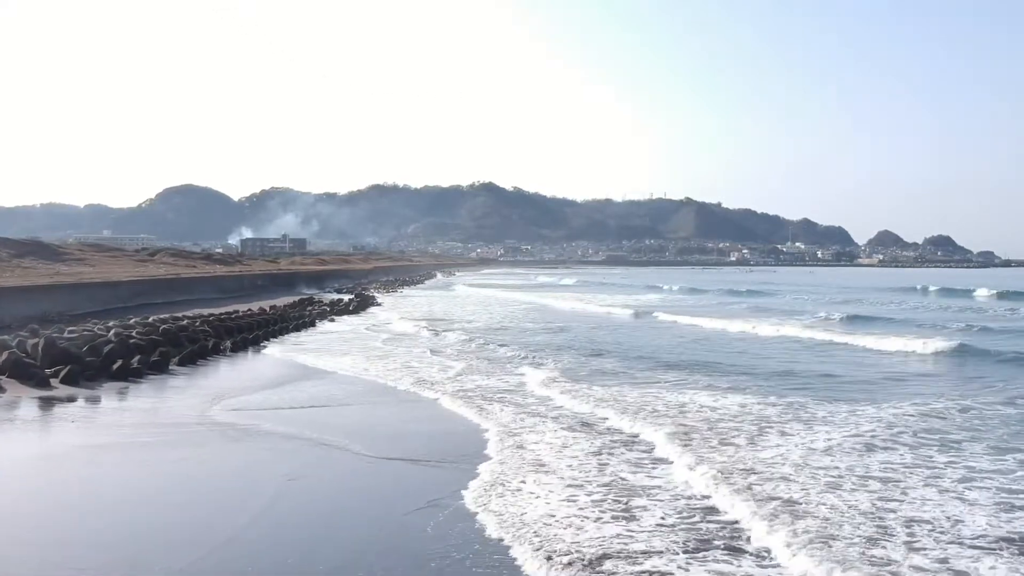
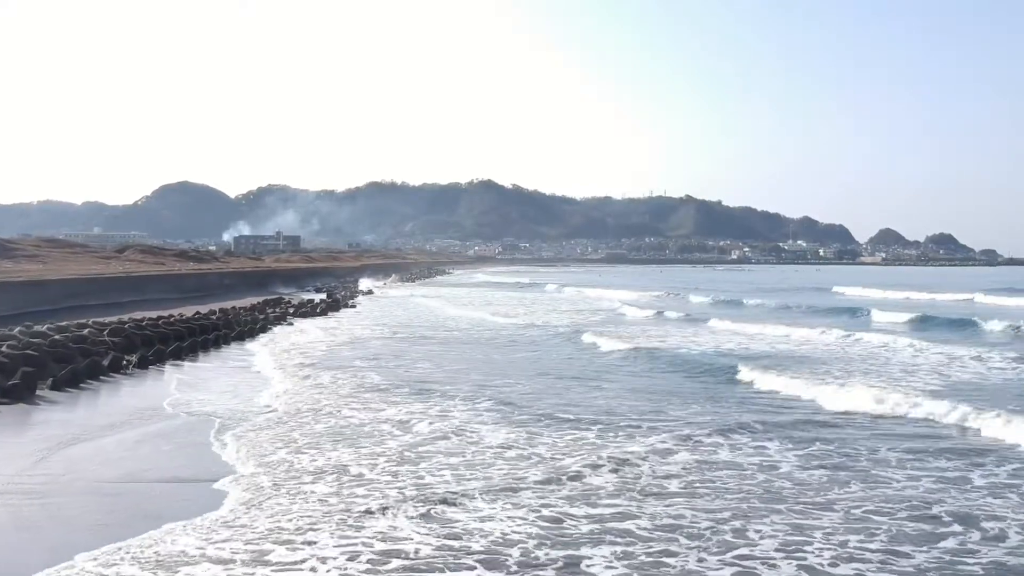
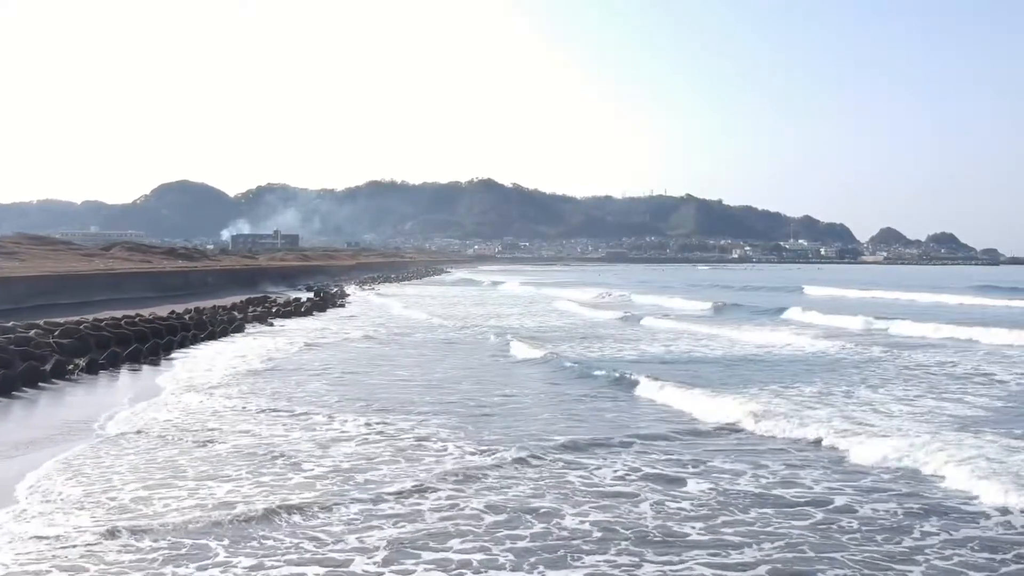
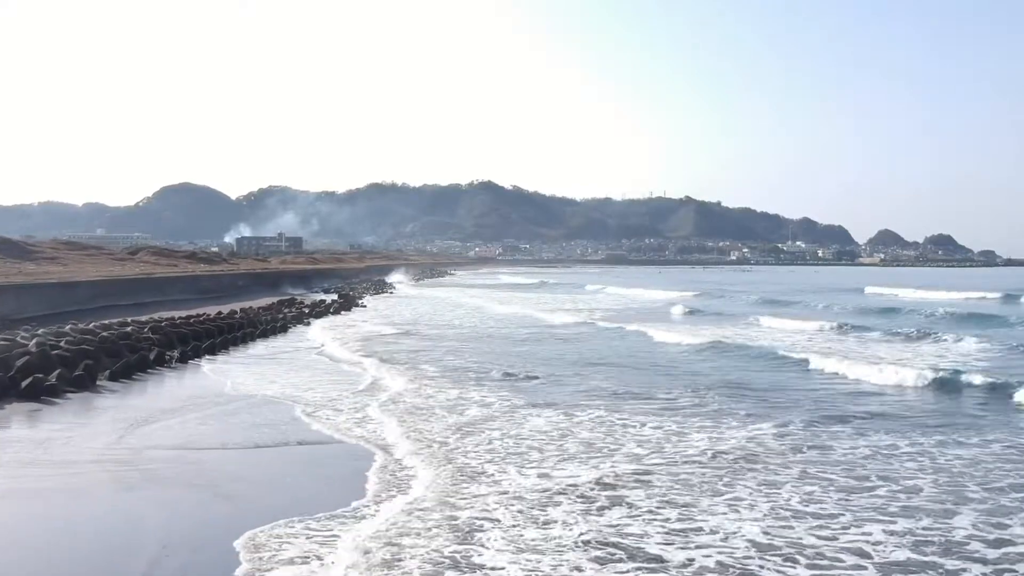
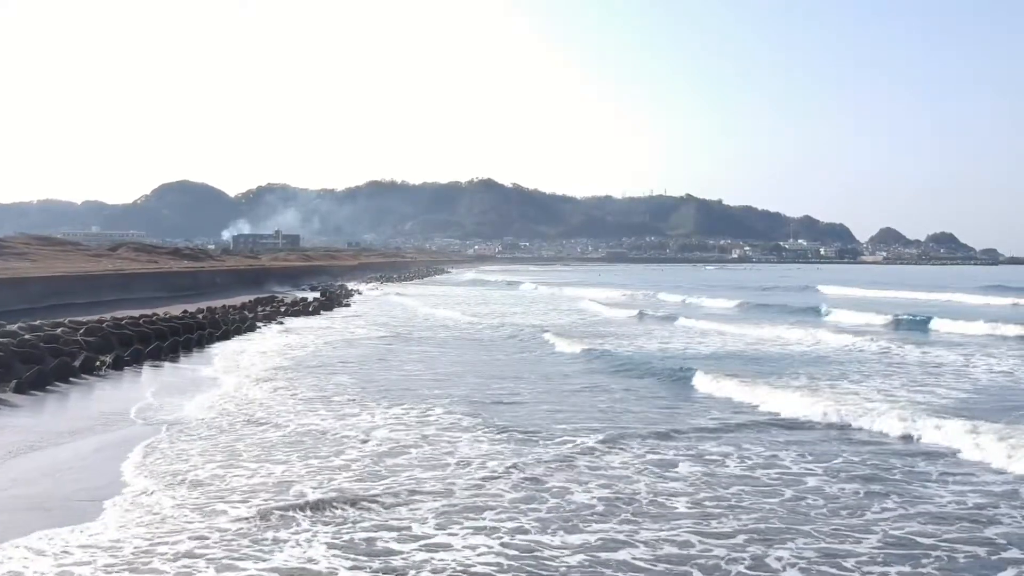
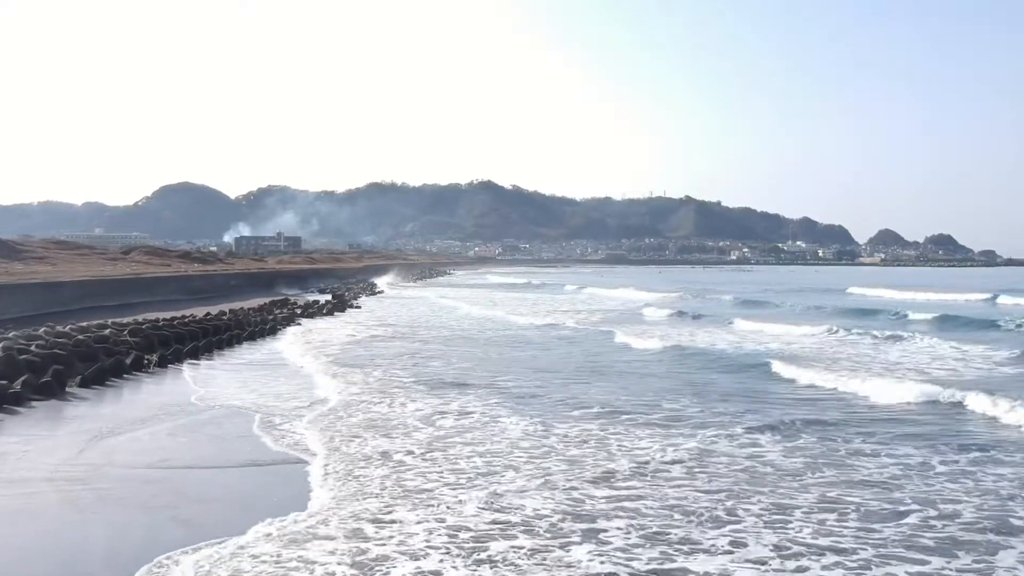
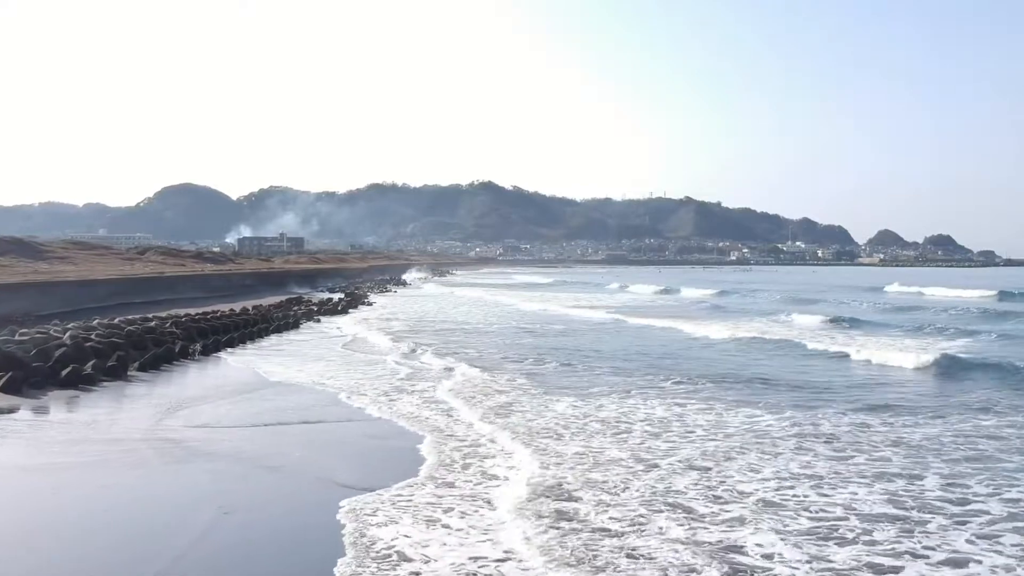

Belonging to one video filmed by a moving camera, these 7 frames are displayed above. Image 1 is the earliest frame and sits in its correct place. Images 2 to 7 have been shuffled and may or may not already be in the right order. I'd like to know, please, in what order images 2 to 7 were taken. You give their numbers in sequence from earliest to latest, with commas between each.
7, 4, 6, 2, 5, 3
